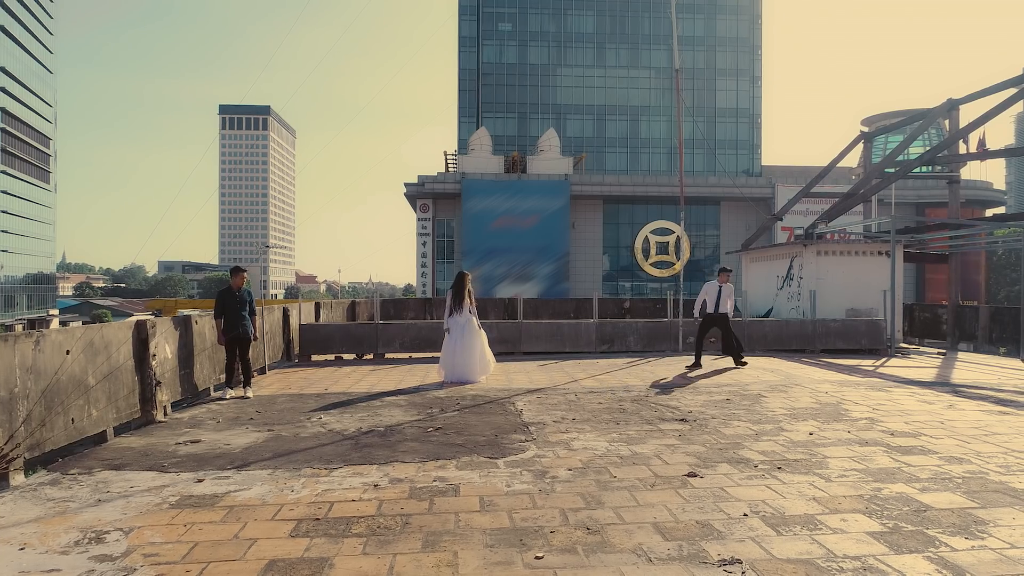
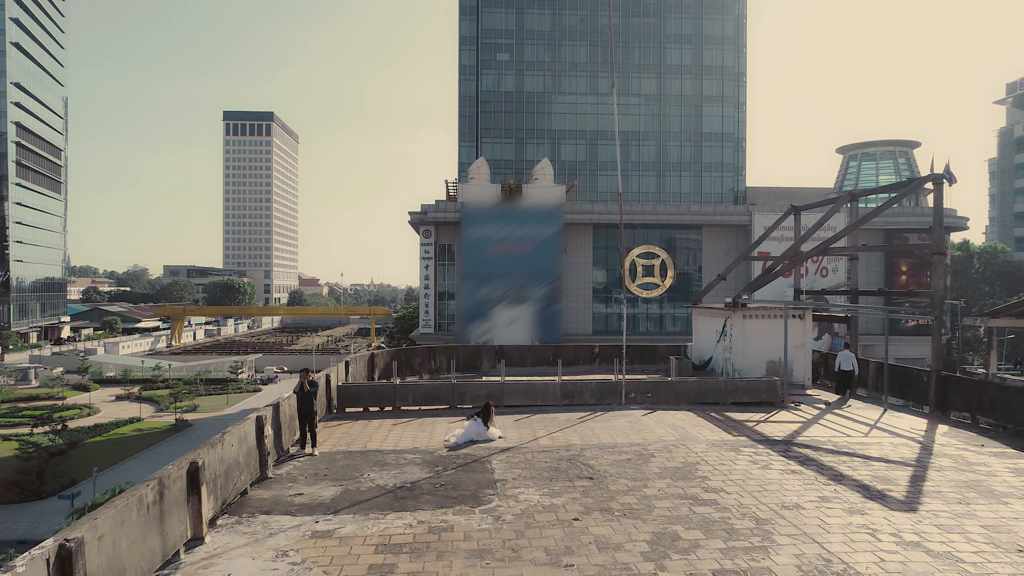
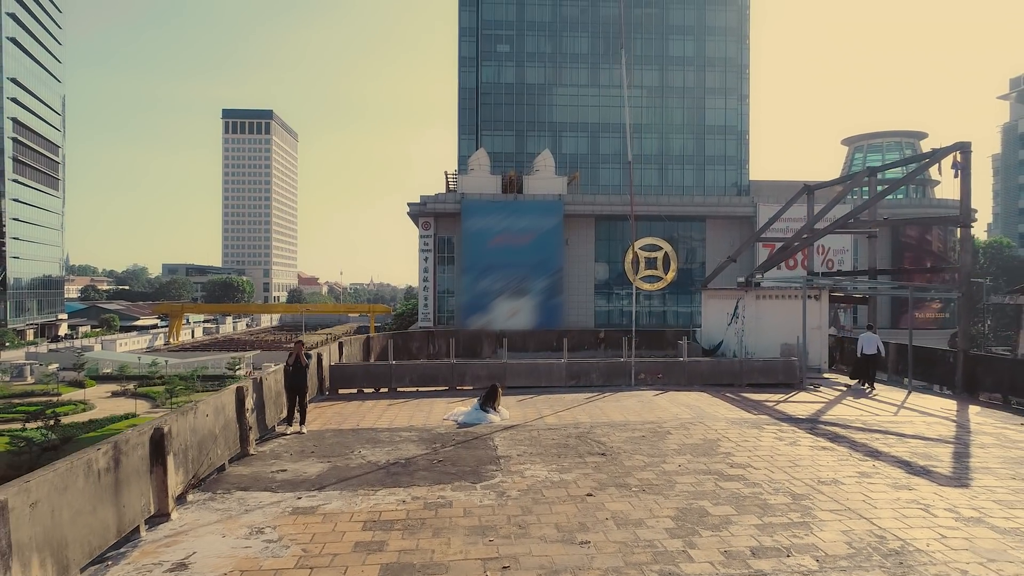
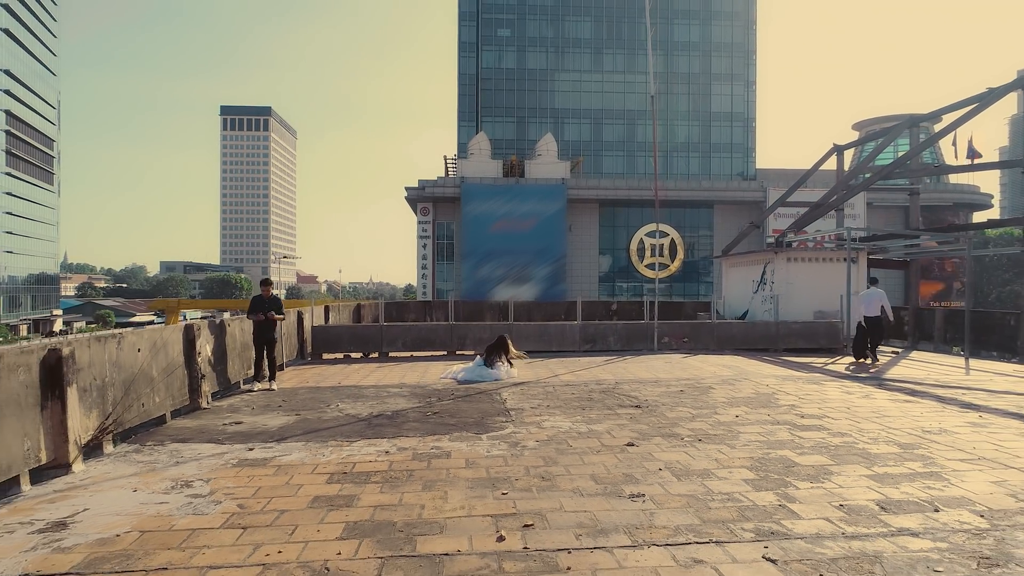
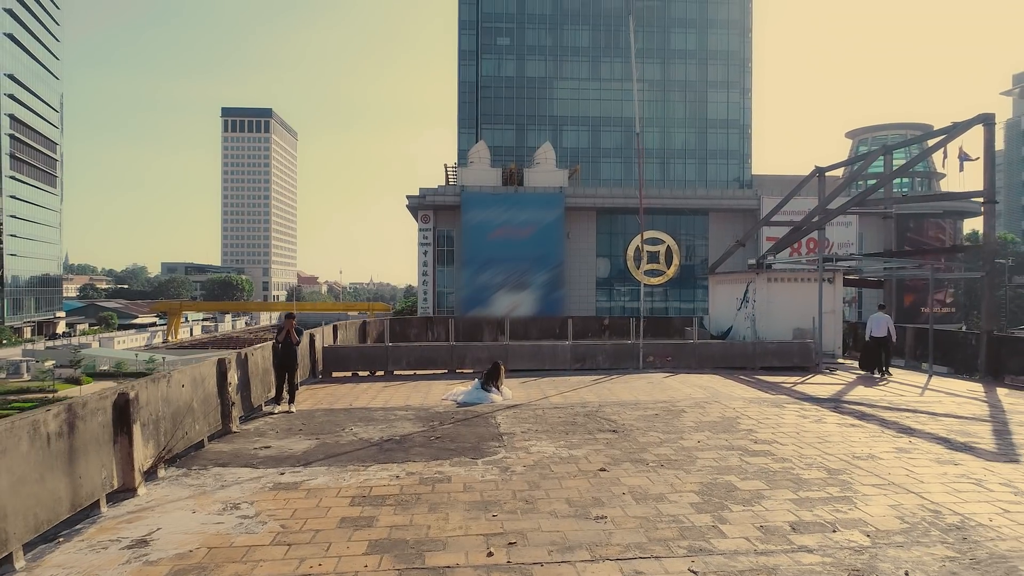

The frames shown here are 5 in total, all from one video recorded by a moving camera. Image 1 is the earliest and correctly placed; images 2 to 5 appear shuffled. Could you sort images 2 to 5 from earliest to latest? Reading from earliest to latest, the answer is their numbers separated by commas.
4, 5, 3, 2
